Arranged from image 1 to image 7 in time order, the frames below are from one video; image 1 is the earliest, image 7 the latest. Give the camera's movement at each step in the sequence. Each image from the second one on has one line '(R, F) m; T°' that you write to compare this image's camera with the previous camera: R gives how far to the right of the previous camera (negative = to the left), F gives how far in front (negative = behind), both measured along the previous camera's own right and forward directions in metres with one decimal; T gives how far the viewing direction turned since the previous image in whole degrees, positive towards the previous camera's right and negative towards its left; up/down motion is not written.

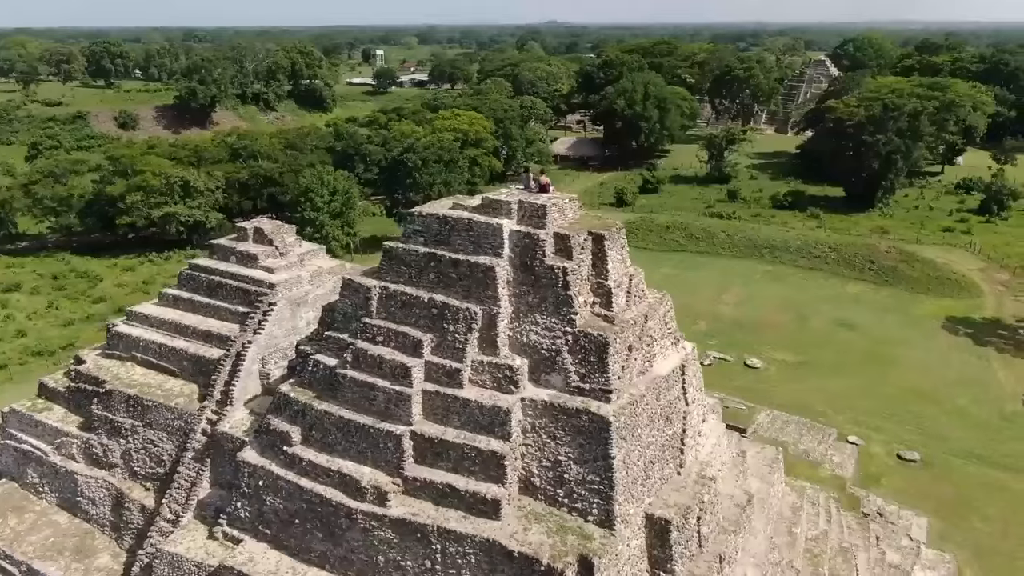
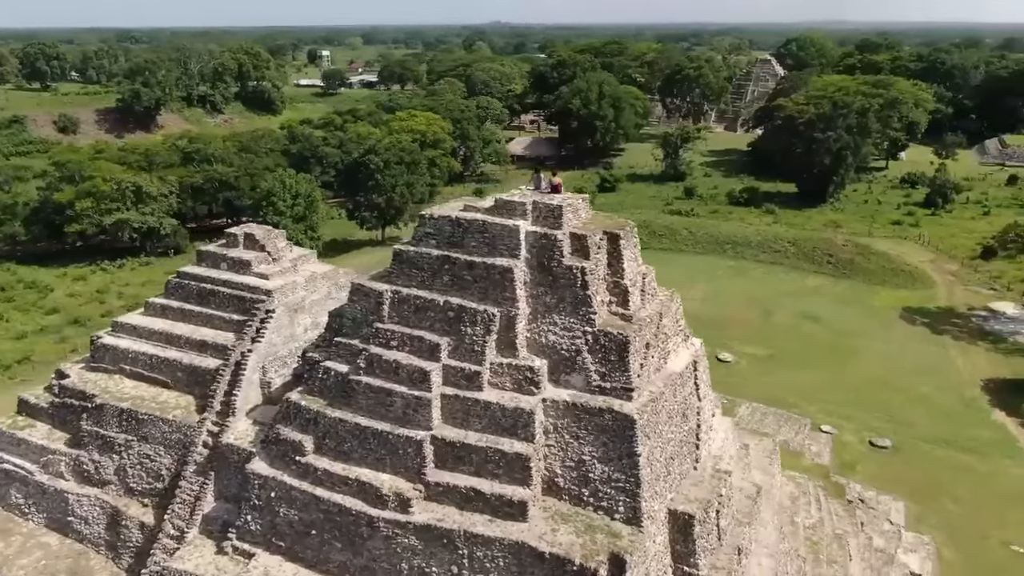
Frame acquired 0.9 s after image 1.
(-0.9, +0.1) m; +4°
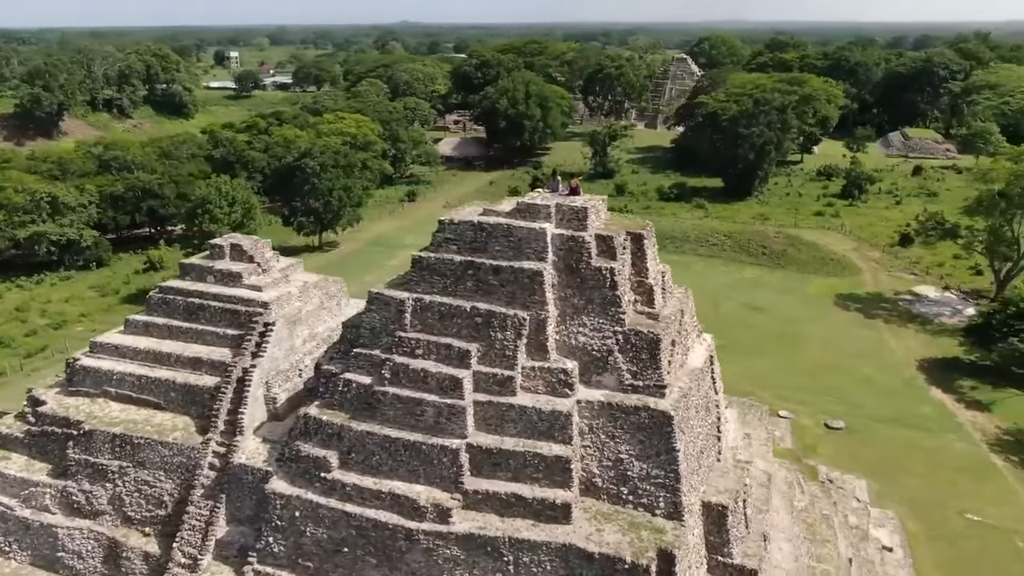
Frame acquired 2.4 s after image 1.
(-1.4, +0.1) m; +6°
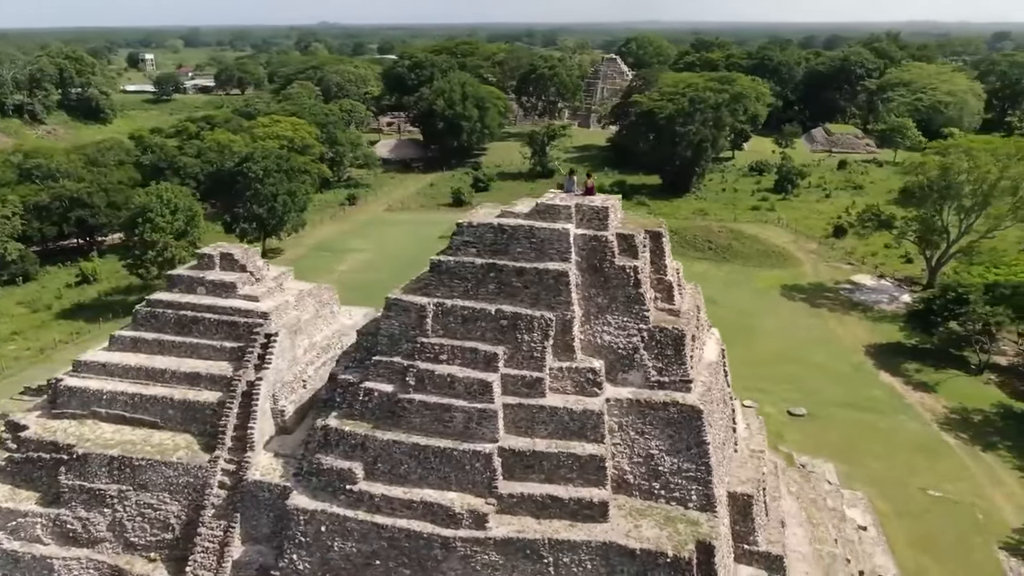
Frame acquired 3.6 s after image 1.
(-1.2, +0.1) m; +5°
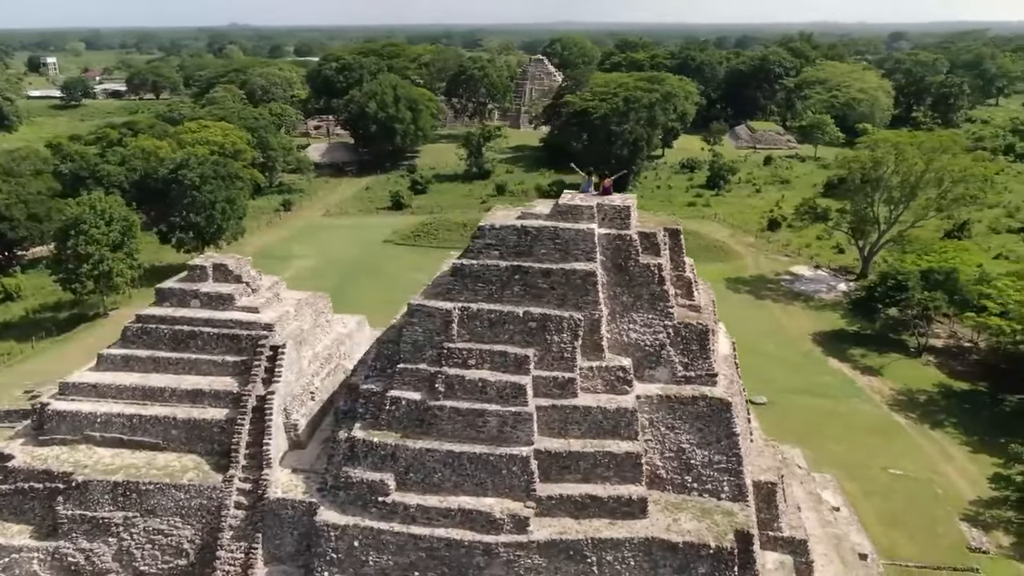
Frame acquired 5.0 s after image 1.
(-1.3, +0.1) m; +6°
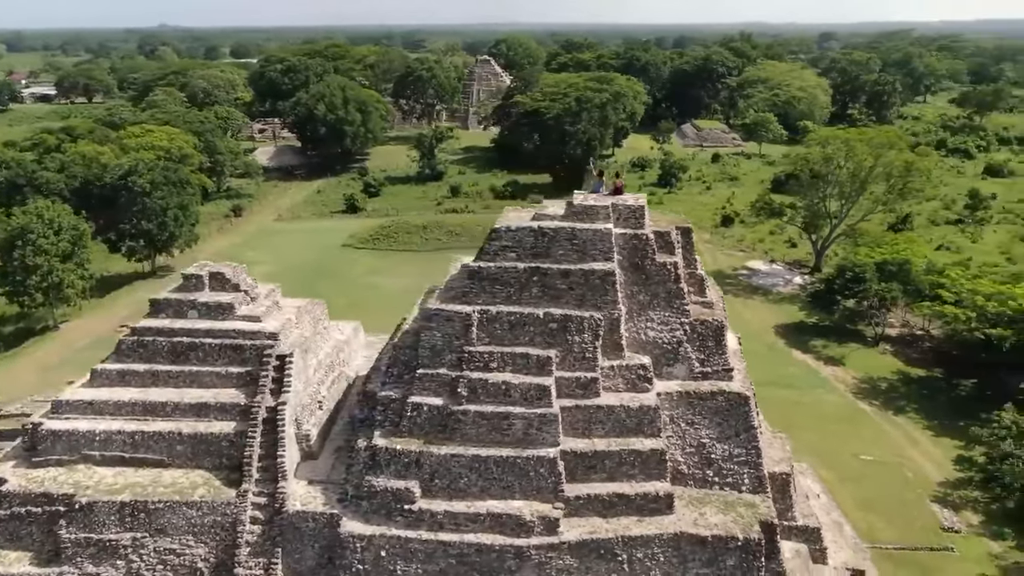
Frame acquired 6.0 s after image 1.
(-1.0, +0.1) m; +4°
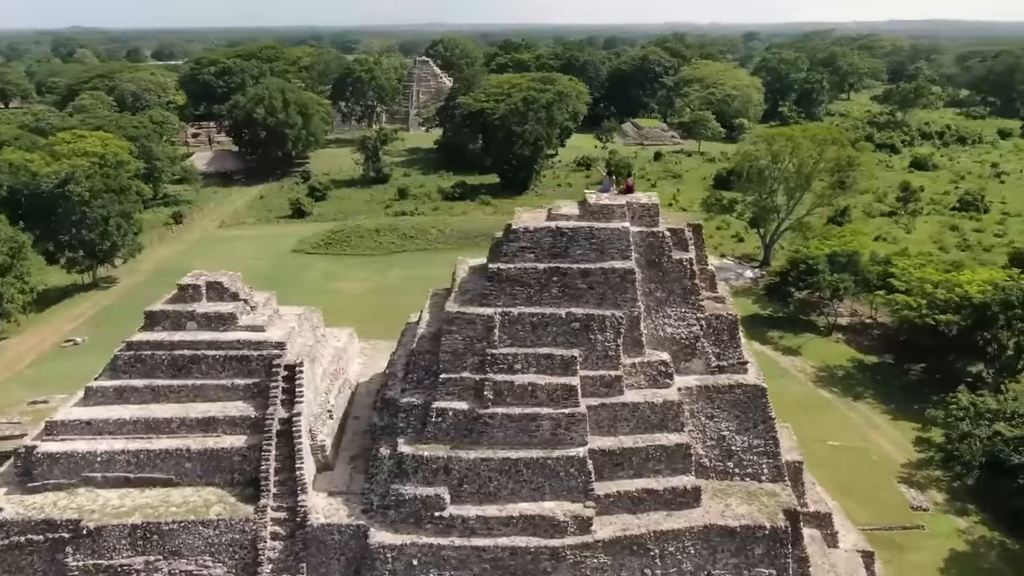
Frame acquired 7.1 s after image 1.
(-1.1, +0.1) m; +5°
